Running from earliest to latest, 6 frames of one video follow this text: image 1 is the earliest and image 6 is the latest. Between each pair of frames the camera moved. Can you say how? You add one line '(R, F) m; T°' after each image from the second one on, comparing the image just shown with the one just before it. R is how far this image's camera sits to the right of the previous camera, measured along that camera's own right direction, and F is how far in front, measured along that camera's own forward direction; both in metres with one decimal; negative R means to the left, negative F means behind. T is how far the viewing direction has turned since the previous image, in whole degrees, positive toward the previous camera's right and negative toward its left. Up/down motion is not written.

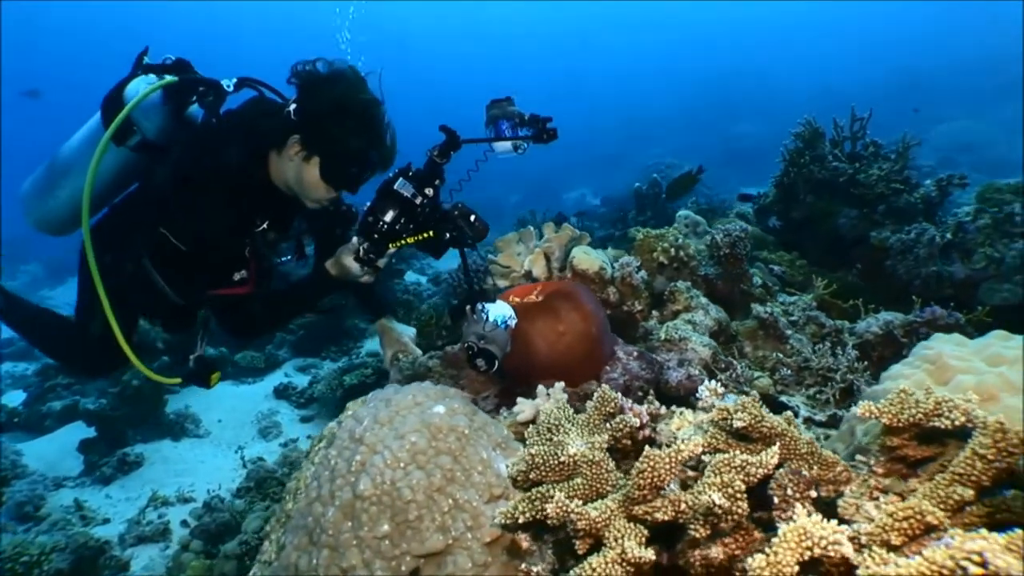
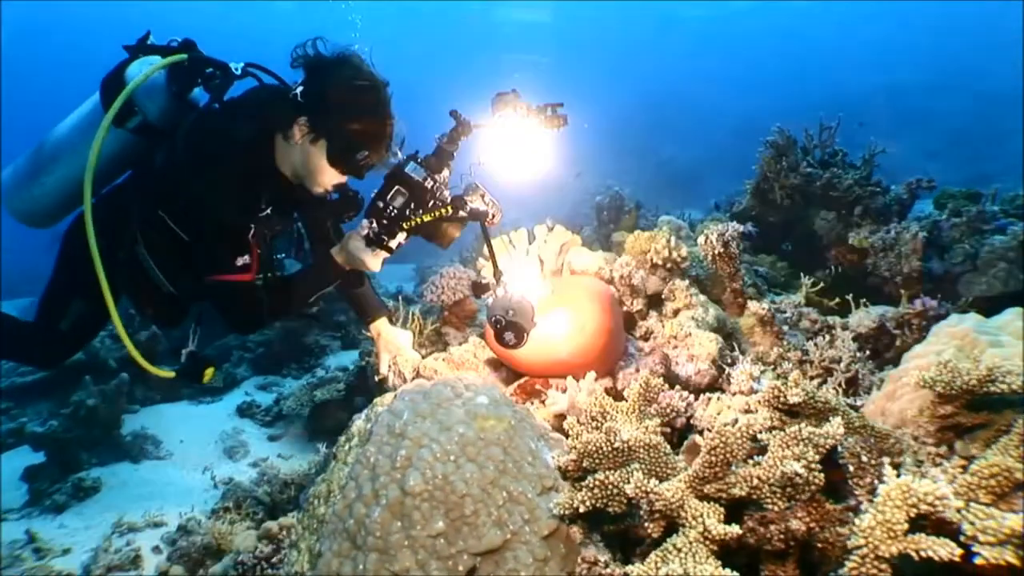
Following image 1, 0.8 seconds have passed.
(-0.5, +0.1) m; +5°
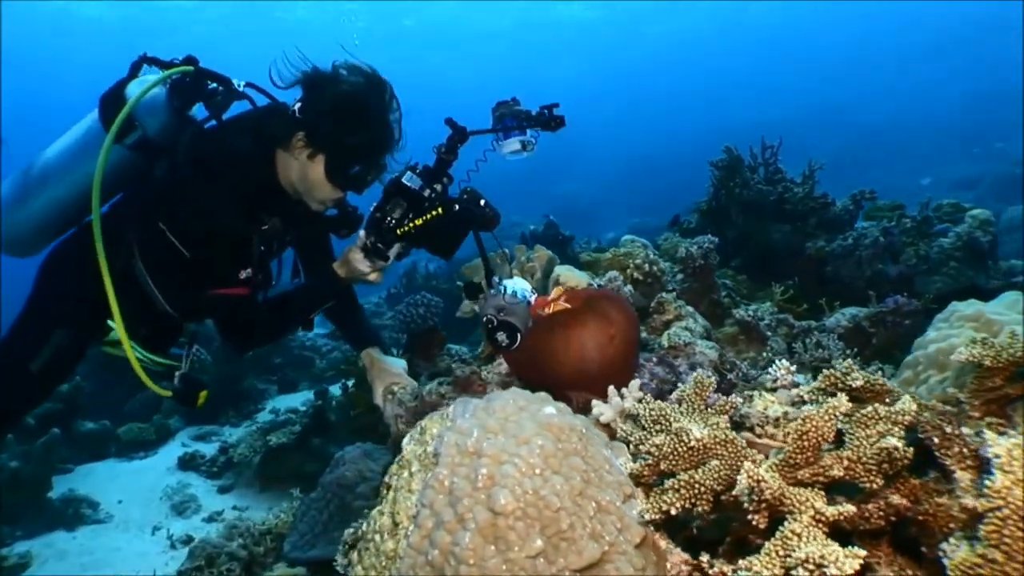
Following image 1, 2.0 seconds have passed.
(-0.7, +0.1) m; +8°
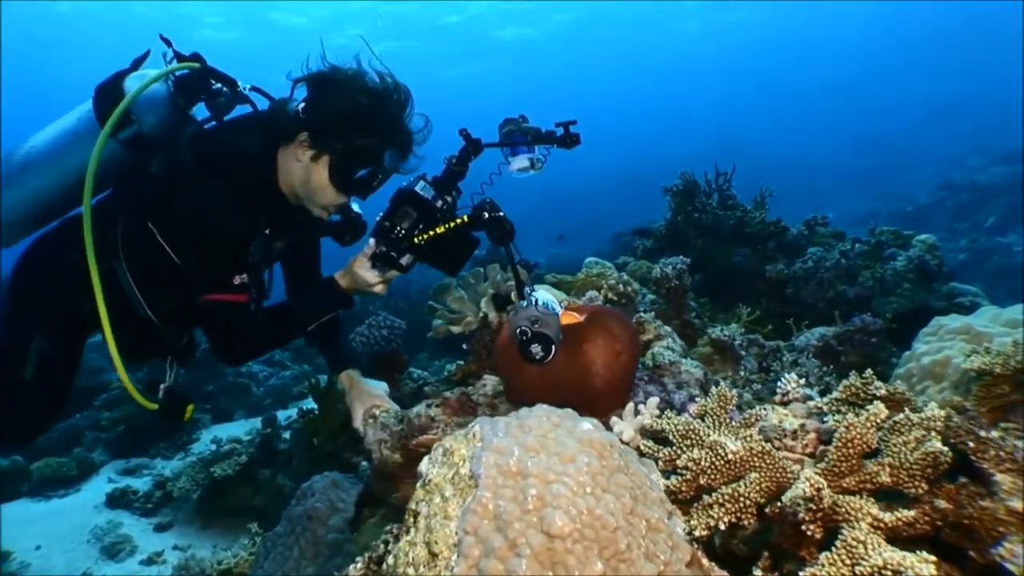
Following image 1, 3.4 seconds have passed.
(-0.5, +0.1) m; +7°
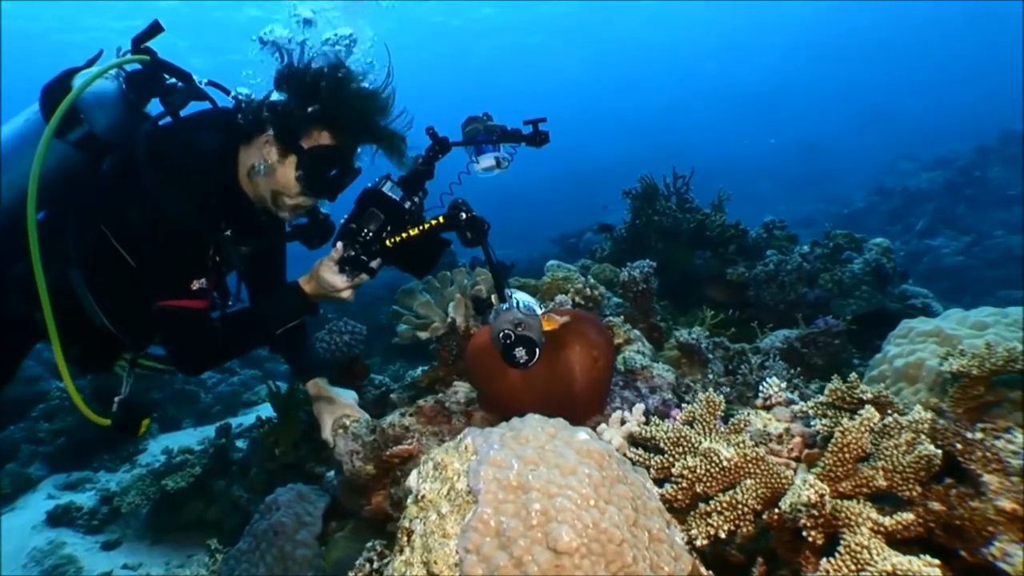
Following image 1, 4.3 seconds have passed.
(-0.2, +0.1) m; +5°
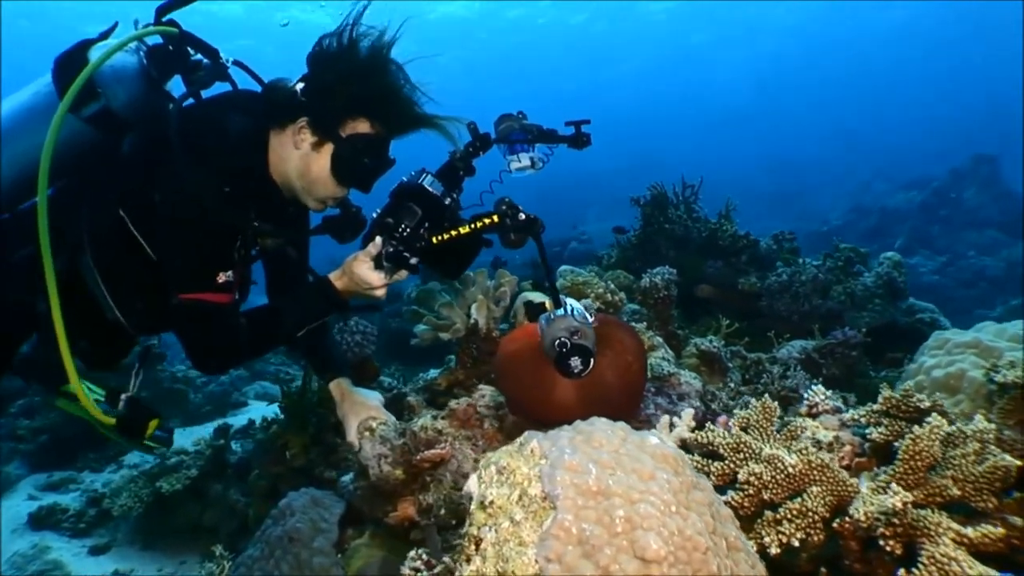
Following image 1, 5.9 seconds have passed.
(-0.4, +0.1) m; +2°
